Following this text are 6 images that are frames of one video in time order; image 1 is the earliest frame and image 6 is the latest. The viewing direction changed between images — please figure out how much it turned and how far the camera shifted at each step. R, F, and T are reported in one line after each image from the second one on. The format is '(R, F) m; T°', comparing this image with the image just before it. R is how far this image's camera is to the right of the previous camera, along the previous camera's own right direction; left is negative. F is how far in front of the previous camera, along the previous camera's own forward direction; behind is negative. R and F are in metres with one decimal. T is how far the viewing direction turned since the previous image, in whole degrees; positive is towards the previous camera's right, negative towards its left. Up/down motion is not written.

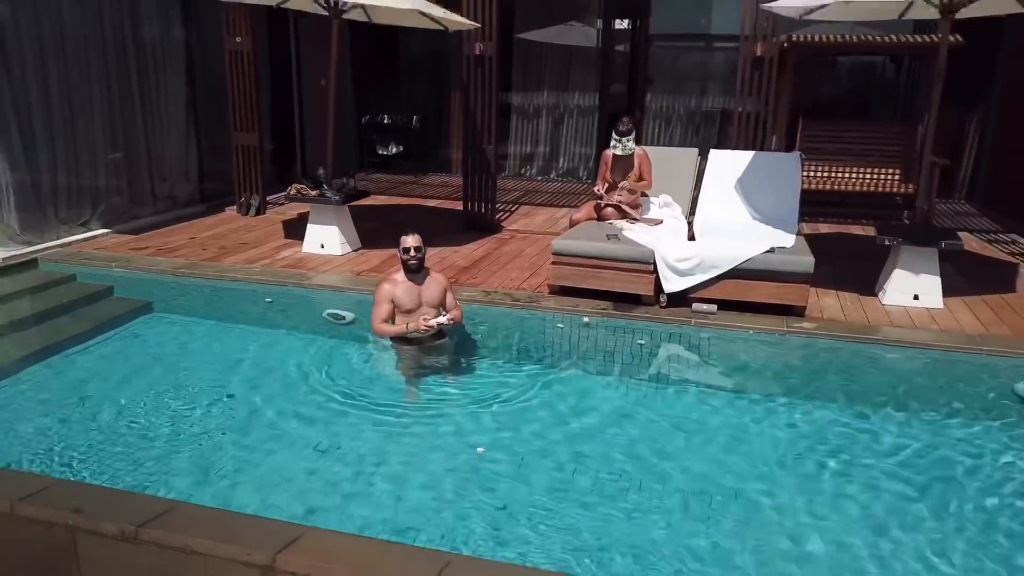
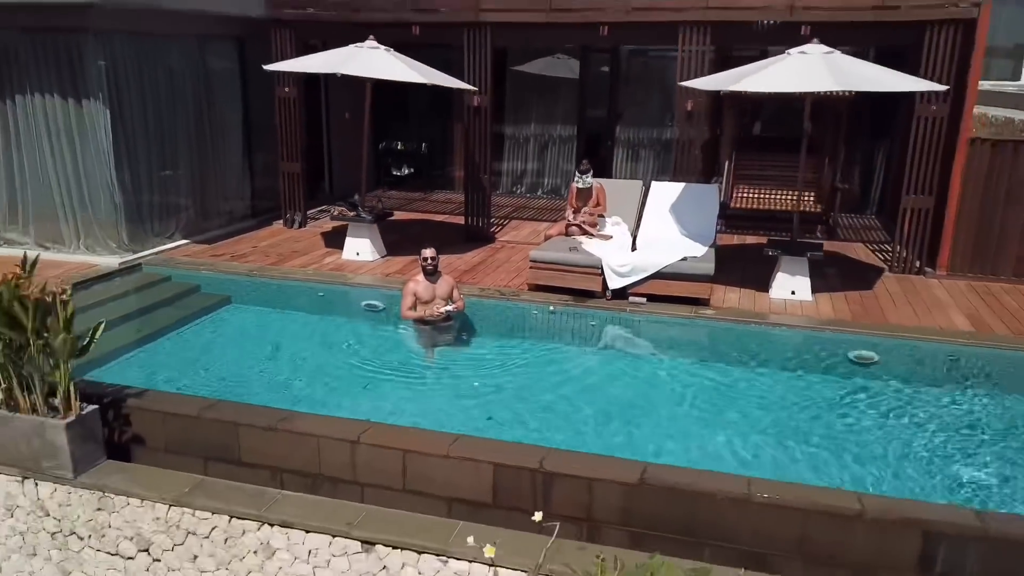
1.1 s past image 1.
(+0.1, -1.9) m; 0°
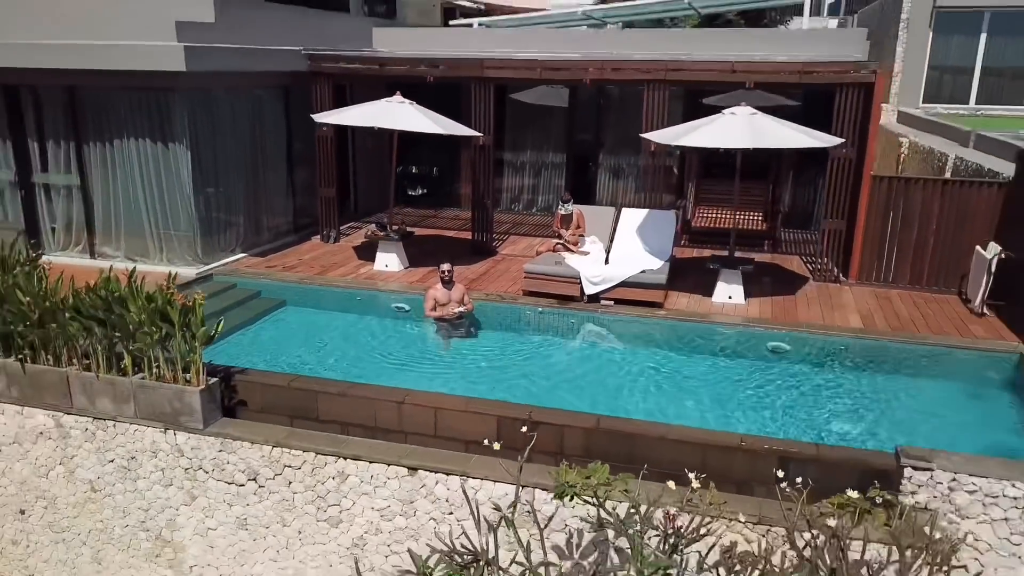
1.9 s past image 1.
(0.0, -1.9) m; 0°
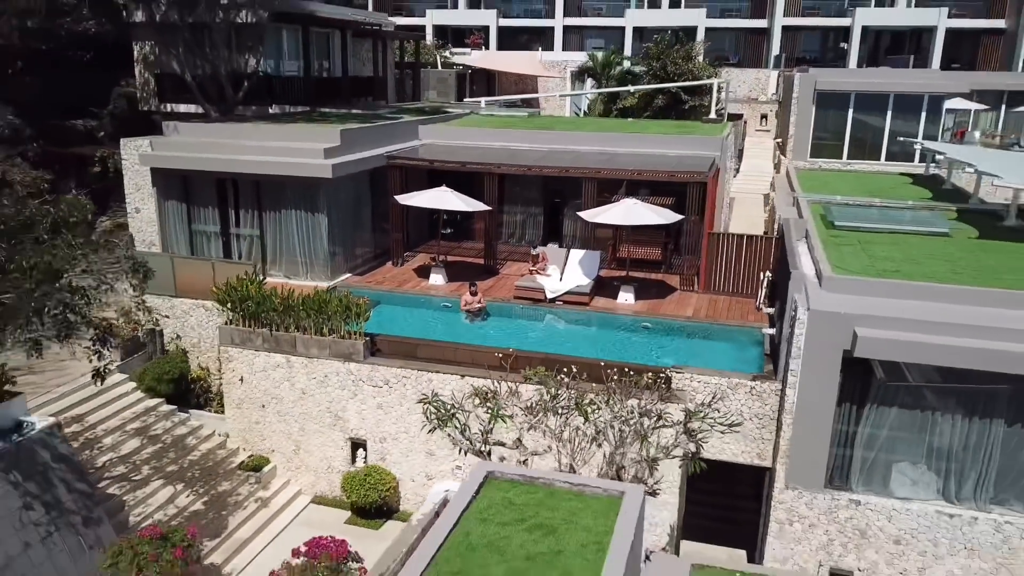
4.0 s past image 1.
(+0.1, -7.4) m; 0°
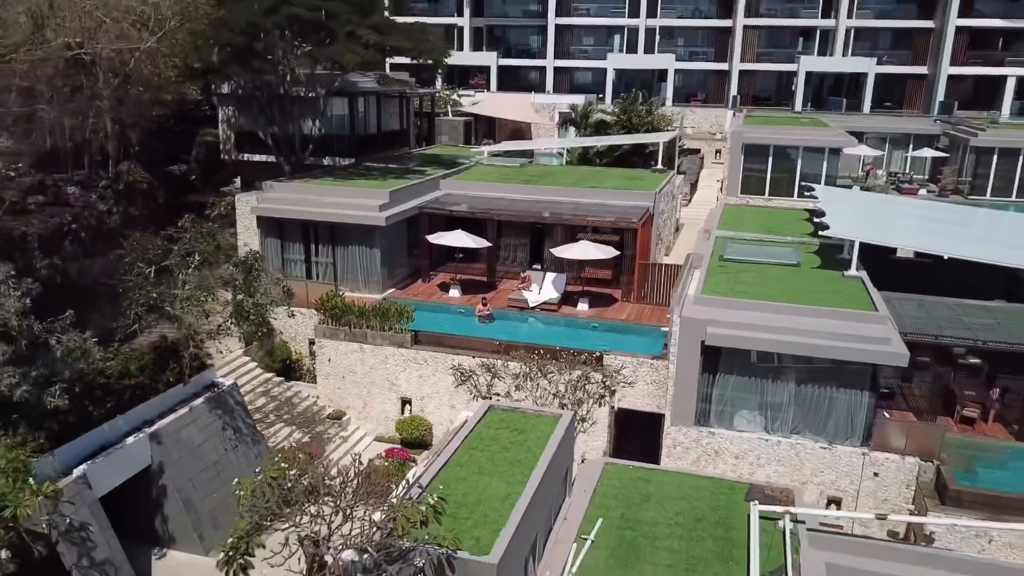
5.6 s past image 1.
(+0.1, -7.8) m; 0°
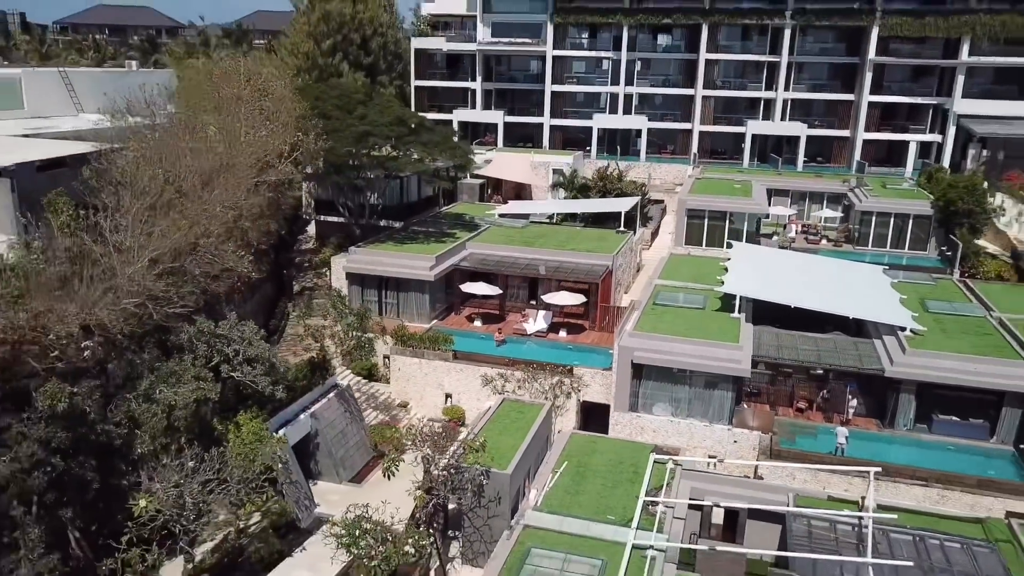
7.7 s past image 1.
(-0.1, -12.4) m; 0°
